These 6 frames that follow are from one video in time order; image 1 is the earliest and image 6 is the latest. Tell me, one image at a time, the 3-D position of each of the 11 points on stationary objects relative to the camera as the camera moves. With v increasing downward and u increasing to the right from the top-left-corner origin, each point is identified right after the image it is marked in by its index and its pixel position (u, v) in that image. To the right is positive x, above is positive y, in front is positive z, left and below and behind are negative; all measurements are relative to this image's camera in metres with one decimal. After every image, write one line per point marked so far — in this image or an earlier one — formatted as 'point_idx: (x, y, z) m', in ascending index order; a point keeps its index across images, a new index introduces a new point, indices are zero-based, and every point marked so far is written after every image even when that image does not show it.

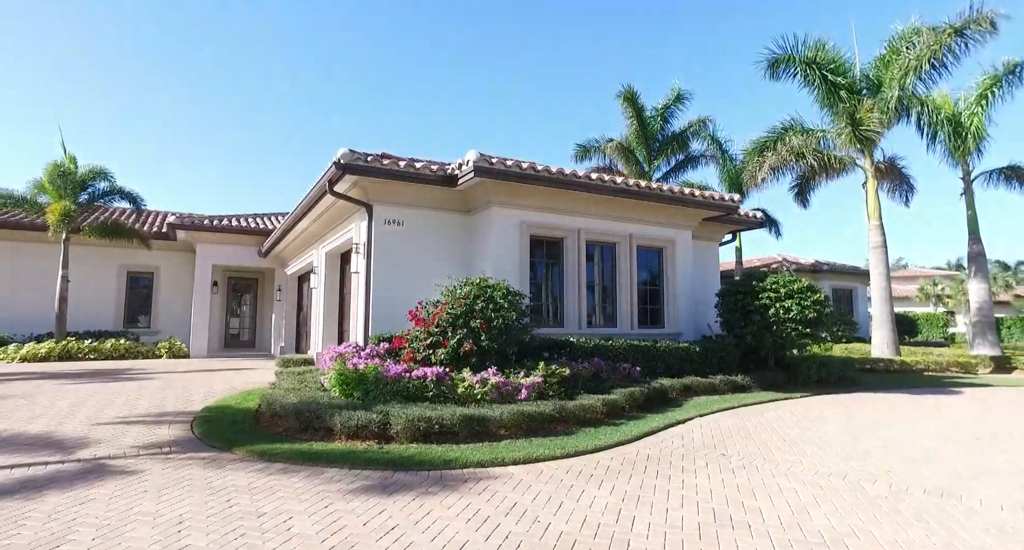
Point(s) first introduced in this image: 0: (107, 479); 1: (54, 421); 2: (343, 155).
0: (-3.3, -1.7, +4.9) m
1: (-5.3, -1.7, +6.9) m
2: (-2.6, +1.9, +9.2) m
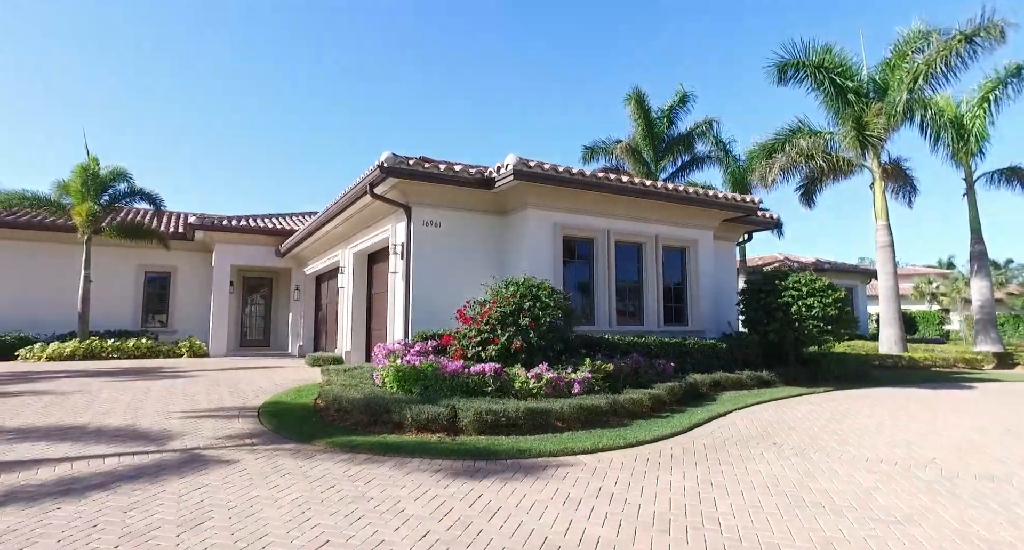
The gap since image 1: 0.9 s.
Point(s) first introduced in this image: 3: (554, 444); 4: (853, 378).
0: (-2.6, -1.7, +5.2) m
1: (-4.7, -1.7, +7.2) m
2: (-2.0, +1.9, +9.5) m
3: (+0.4, -1.7, +5.9) m
4: (+7.3, -2.2, +12.8) m
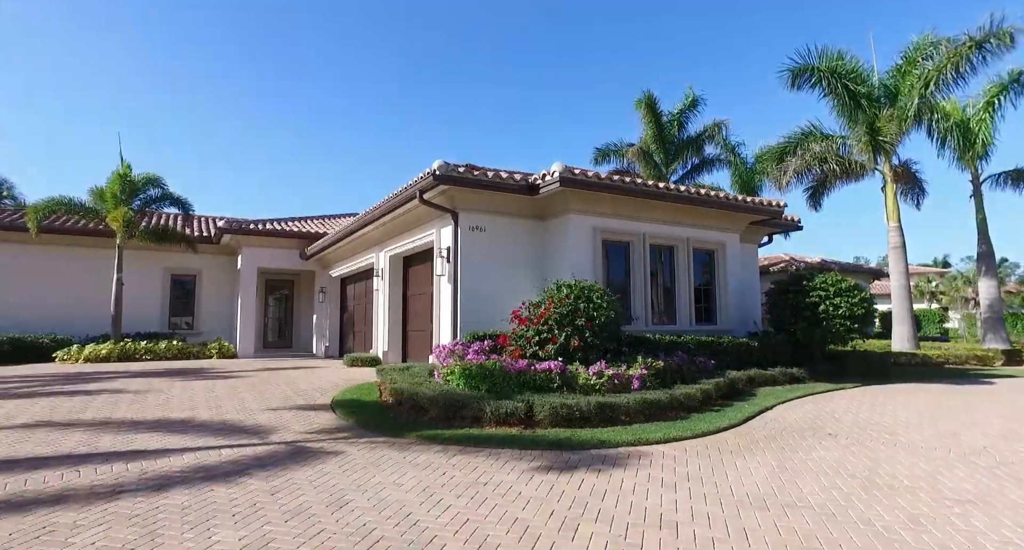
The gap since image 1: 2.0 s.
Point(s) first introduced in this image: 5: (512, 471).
0: (-1.8, -1.7, +5.6) m
1: (-3.8, -1.8, +7.6) m
2: (-1.2, +1.8, +10.0) m
3: (+1.3, -1.7, +6.4) m
4: (+8.1, -2.2, +13.3) m
5: (0.0, -1.7, +5.3) m
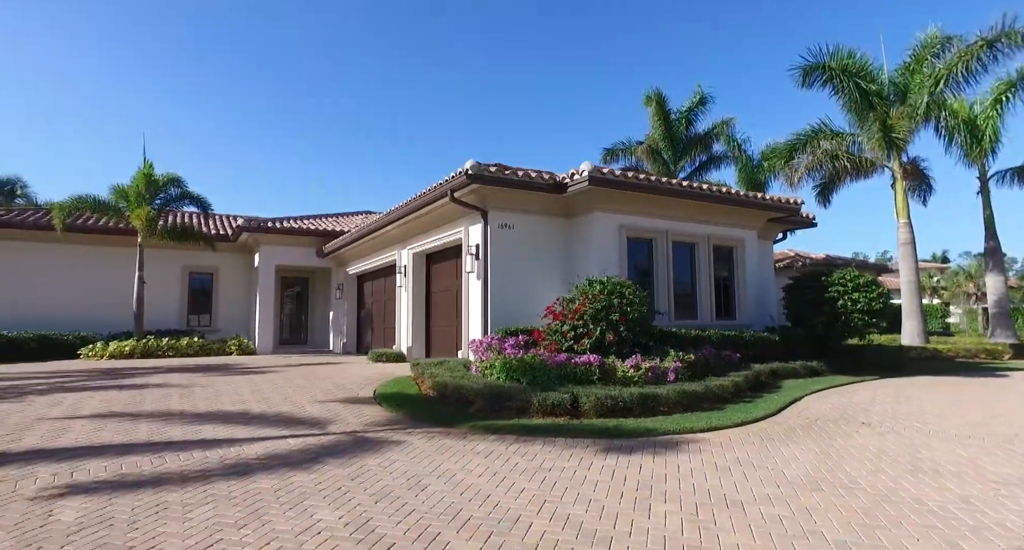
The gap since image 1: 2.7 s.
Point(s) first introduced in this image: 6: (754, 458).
0: (-1.2, -1.7, +5.9) m
1: (-3.3, -1.8, +7.9) m
2: (-0.7, +1.9, +10.2) m
3: (+1.8, -1.7, +6.7) m
4: (+8.7, -2.1, +13.6) m
5: (+0.6, -1.7, +5.5) m
6: (+2.3, -1.7, +5.6) m
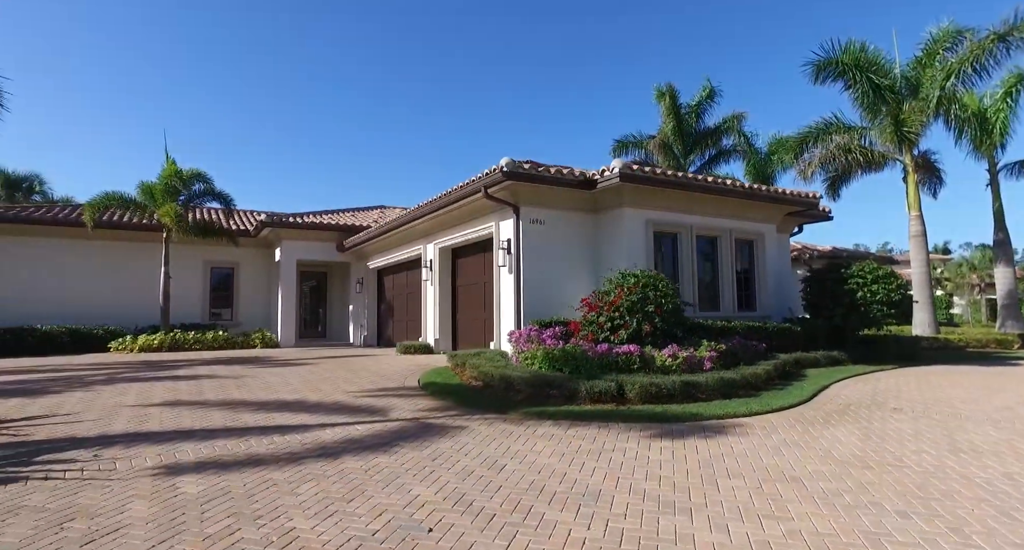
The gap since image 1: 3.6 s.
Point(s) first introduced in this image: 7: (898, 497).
0: (-0.6, -1.7, +6.2) m
1: (-2.7, -1.7, +8.2) m
2: (-0.1, +2.0, +10.6) m
3: (+2.4, -1.6, +7.0) m
4: (+9.3, -1.9, +13.9) m
5: (+1.2, -1.6, +5.9) m
6: (+2.9, -1.7, +6.0) m
7: (+2.8, -1.6, +4.3) m
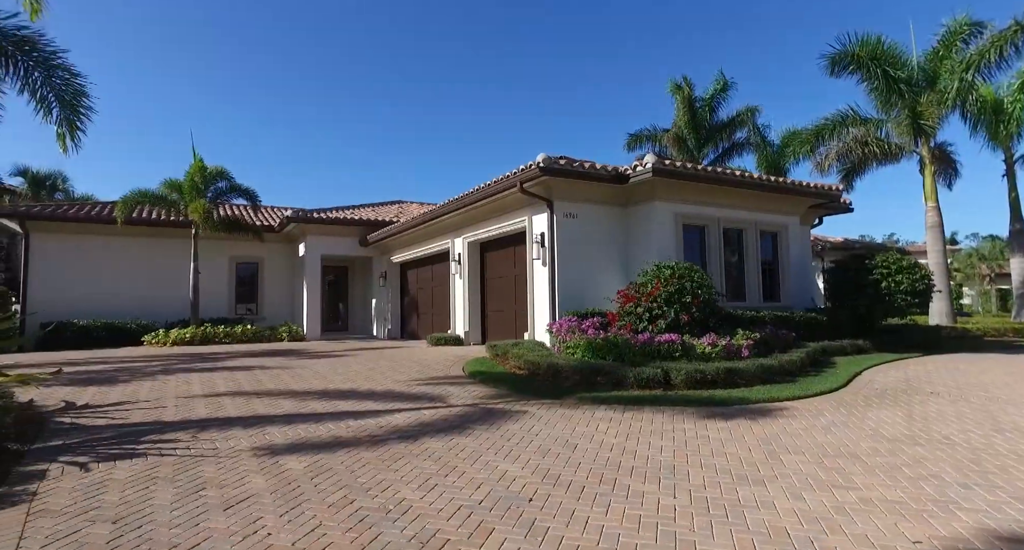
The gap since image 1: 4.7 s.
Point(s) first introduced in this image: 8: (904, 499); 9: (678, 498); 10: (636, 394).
0: (+0.1, -1.6, +6.6) m
1: (-2.0, -1.6, +8.6) m
2: (+0.6, +2.1, +10.8) m
3: (+3.1, -1.5, +7.4) m
4: (+10.0, -1.7, +14.2) m
5: (+1.8, -1.5, +6.2) m
6: (+3.6, -1.6, +6.3) m
7: (+3.5, -1.5, +4.7) m
8: (+2.7, -1.5, +4.1) m
9: (+1.2, -1.6, +4.2) m
10: (+1.6, -1.5, +7.6) m
